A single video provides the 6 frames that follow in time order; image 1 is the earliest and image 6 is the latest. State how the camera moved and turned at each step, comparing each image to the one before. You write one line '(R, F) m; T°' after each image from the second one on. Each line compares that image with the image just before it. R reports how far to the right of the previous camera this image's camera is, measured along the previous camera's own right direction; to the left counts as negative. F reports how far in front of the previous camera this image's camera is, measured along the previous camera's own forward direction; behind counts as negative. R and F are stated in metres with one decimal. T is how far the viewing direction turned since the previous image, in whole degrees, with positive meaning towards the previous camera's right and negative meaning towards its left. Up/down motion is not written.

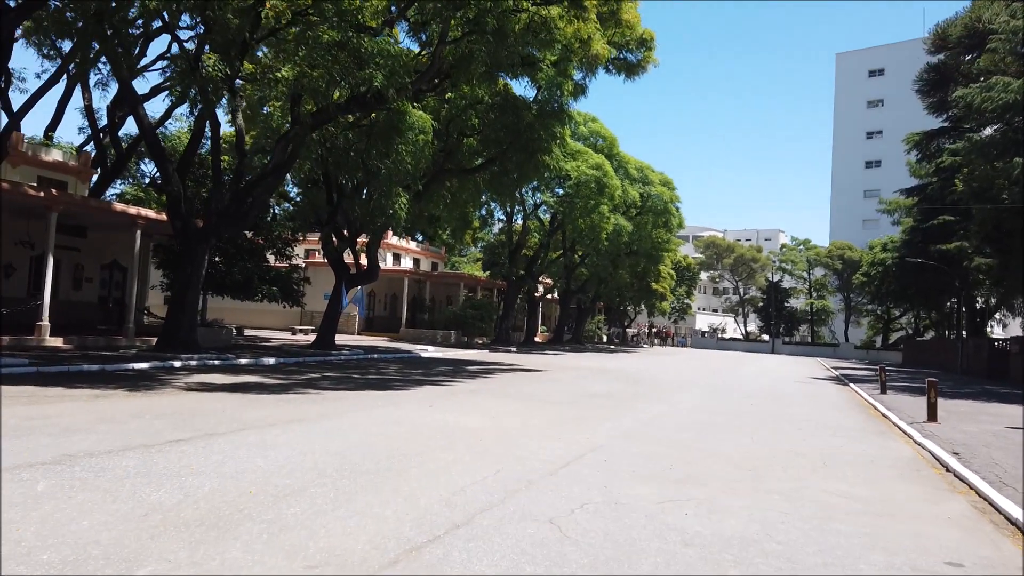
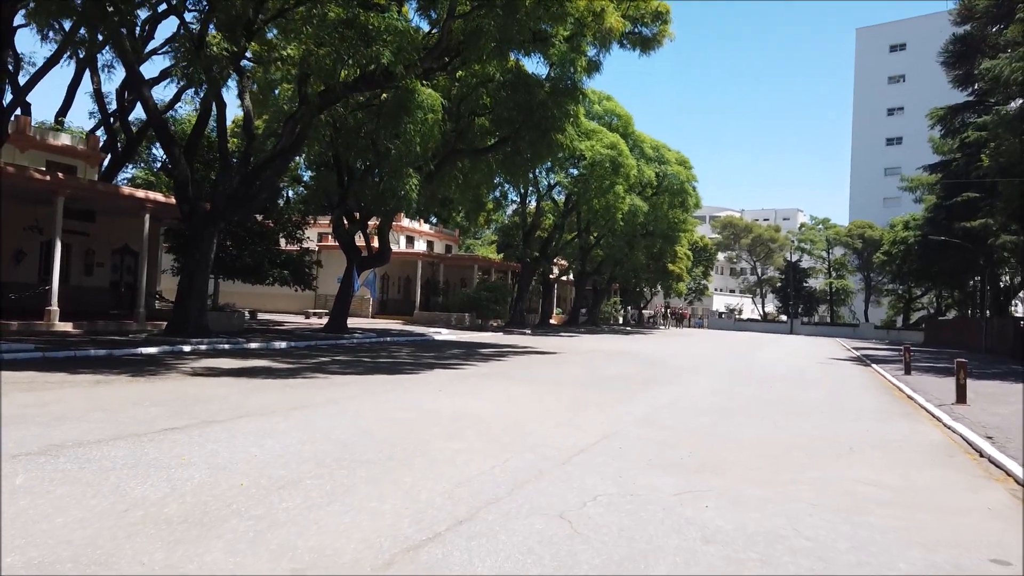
(+0.1, +0.4) m; -1°
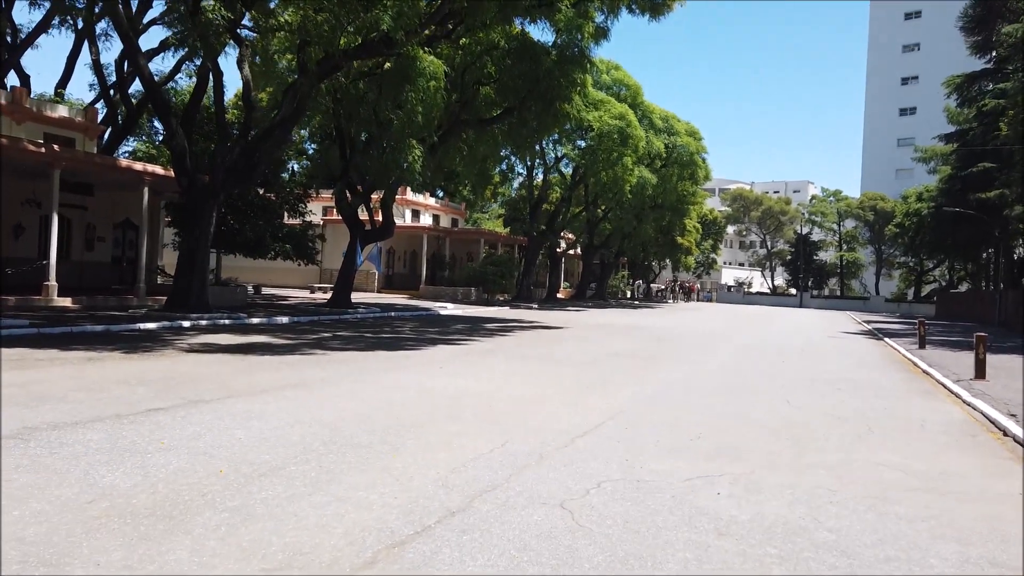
(+0.1, +0.4) m; -1°
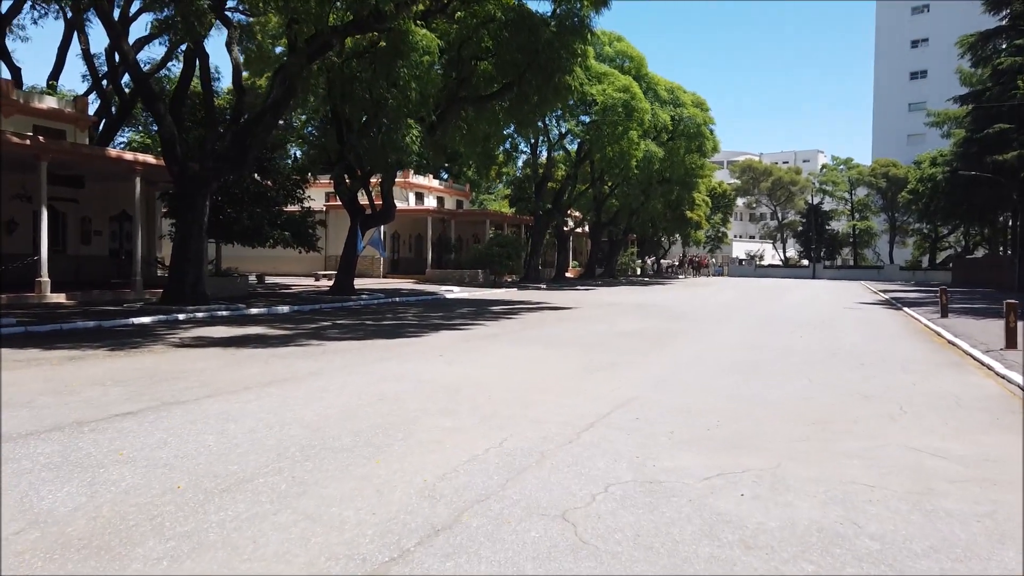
(+0.1, +0.6) m; -1°
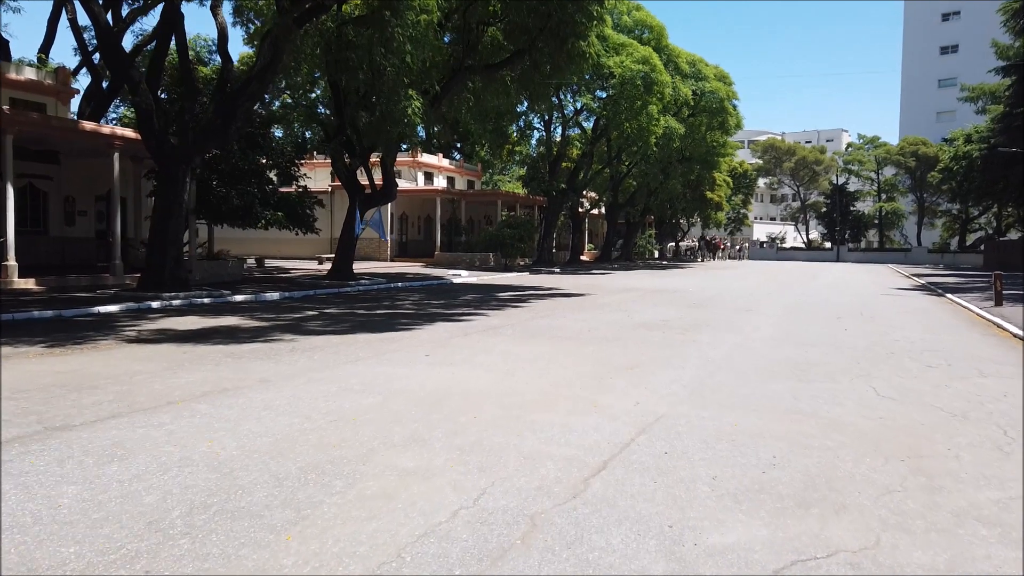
(+0.2, +1.7) m; -1°
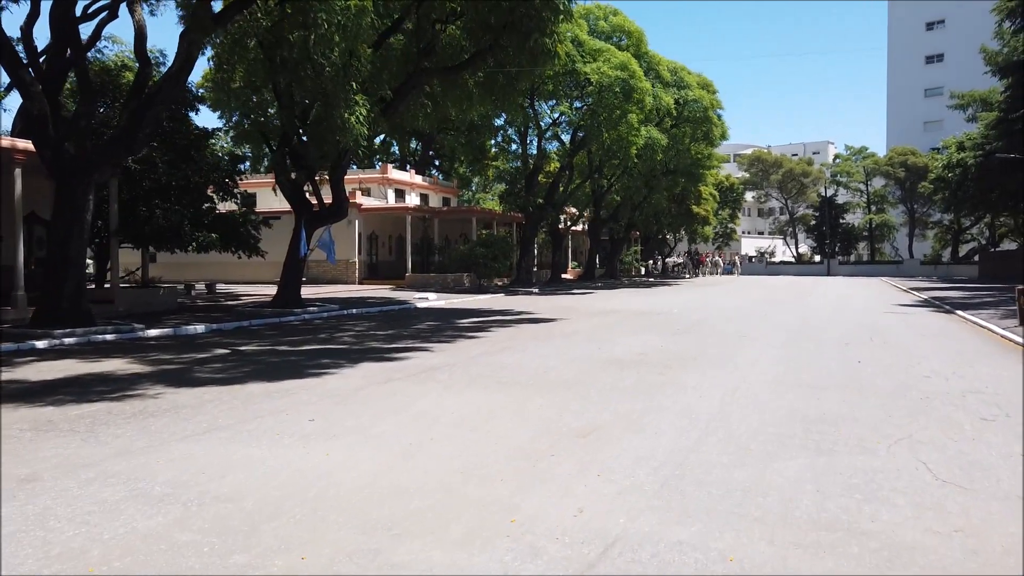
(+0.7, +2.3) m; +1°
